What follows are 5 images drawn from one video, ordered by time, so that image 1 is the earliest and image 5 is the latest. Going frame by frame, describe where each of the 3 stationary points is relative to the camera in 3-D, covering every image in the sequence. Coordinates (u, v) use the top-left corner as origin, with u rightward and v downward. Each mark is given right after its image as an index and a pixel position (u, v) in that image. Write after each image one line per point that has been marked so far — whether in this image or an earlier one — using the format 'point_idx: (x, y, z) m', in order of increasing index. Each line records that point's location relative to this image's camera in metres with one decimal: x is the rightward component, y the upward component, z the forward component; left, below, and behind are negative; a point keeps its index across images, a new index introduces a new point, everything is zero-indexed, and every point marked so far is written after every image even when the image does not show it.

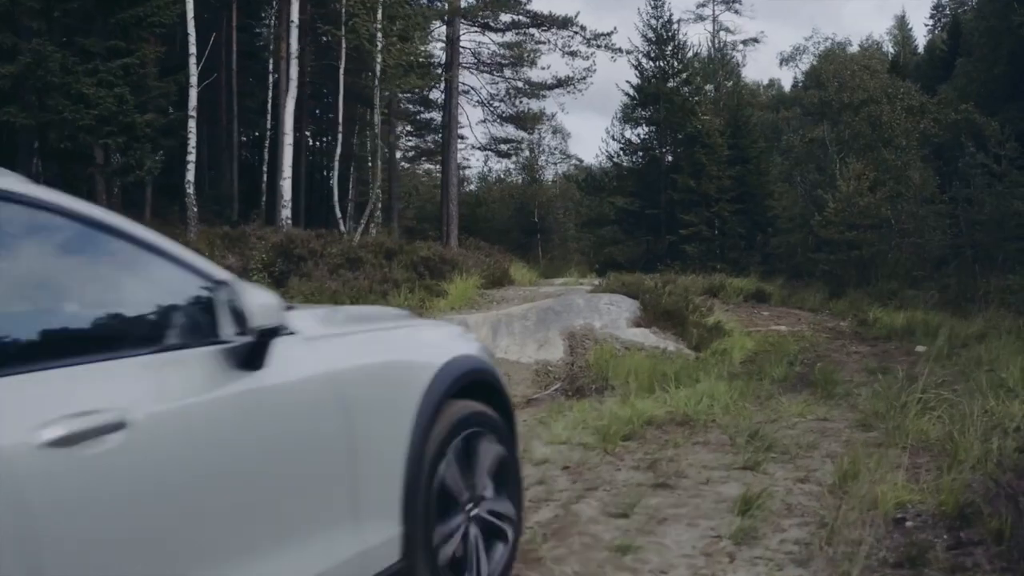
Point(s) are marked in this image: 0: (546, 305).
0: (+0.3, -0.2, +14.4) m
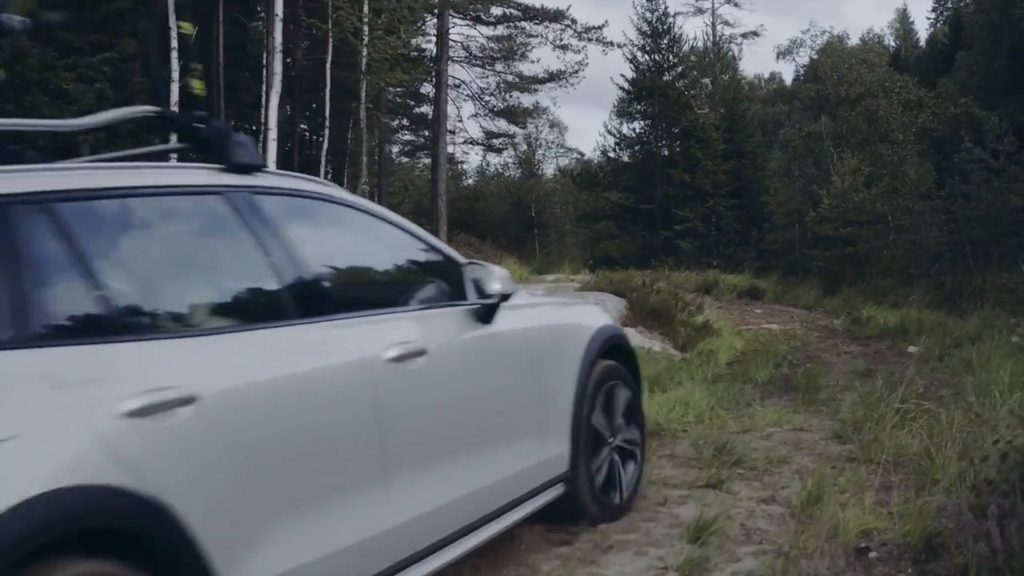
0: (+0.1, -0.2, +14.1) m
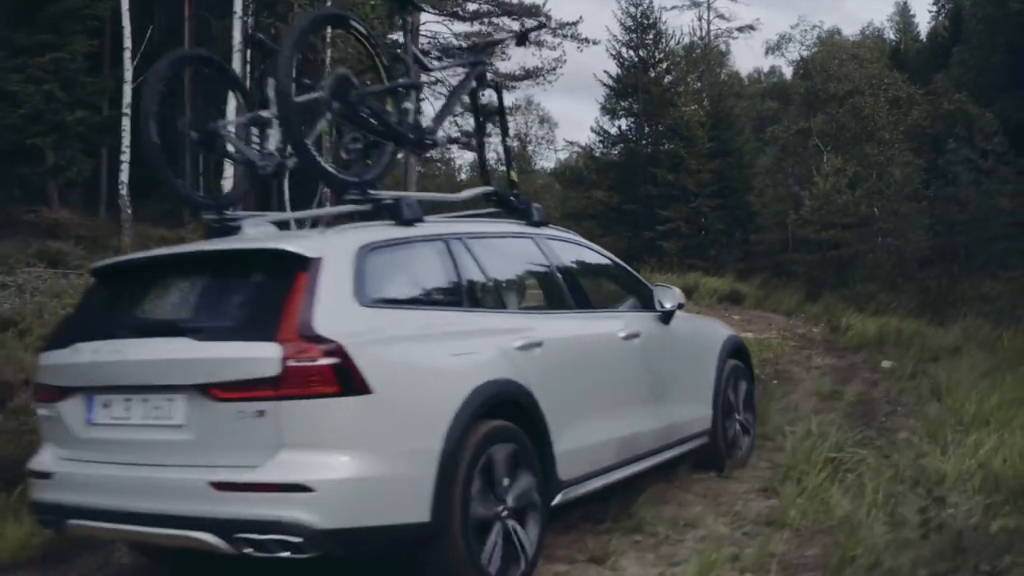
0: (-0.4, -0.3, +13.4) m
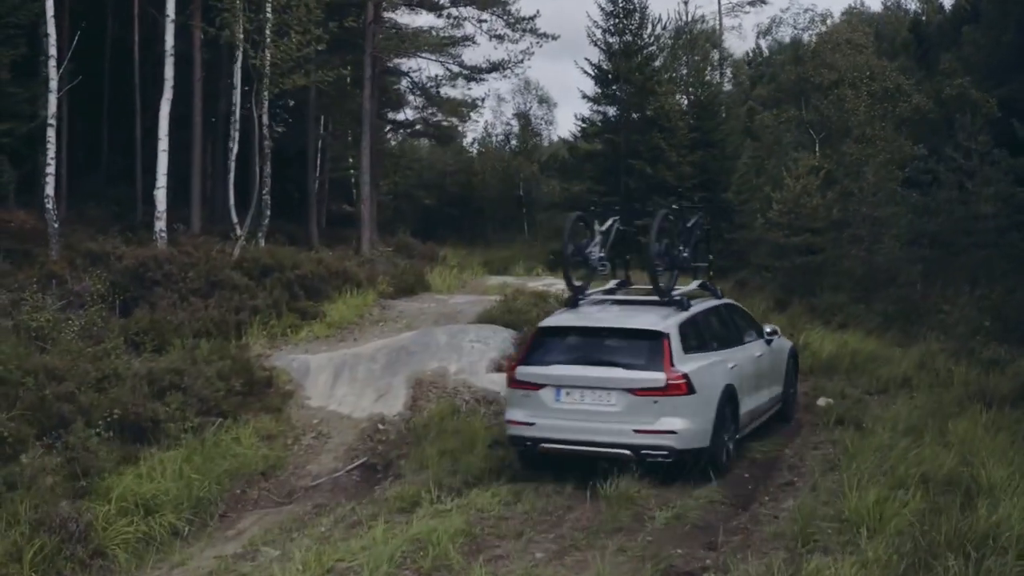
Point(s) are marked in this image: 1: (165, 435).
0: (-1.2, -0.6, +12.6) m
1: (-3.0, -1.3, +10.5) m
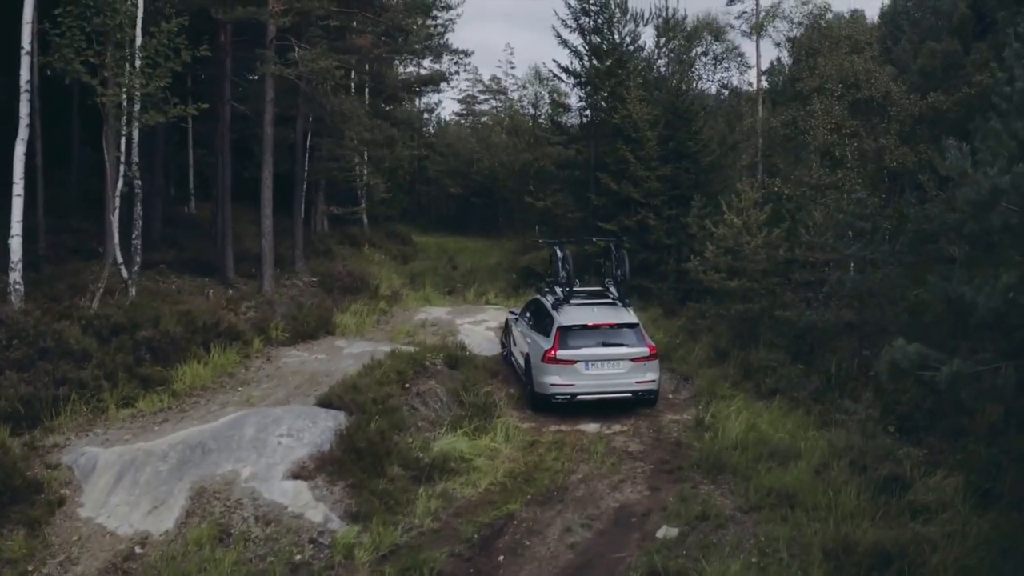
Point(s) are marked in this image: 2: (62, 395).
0: (-2.8, -1.4, +10.9) m
1: (-4.8, -2.1, +8.9) m
2: (-4.6, -1.1, +12.4) m
